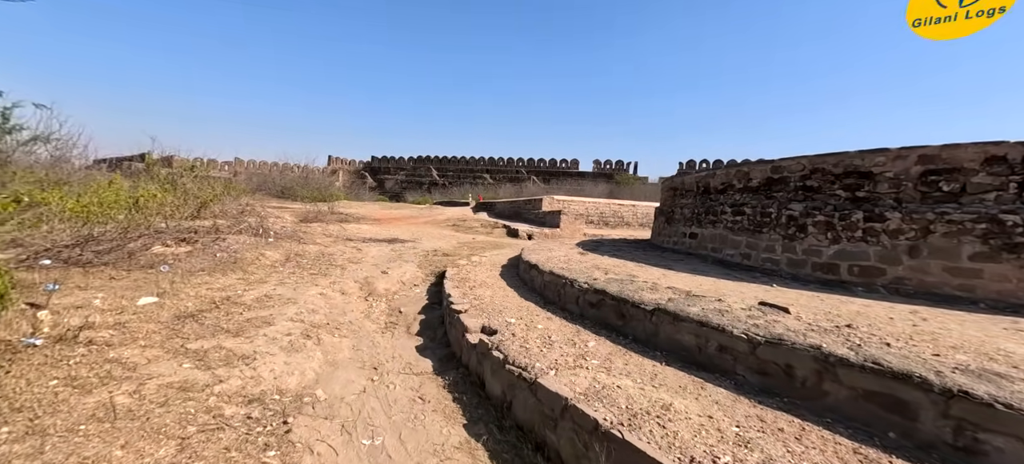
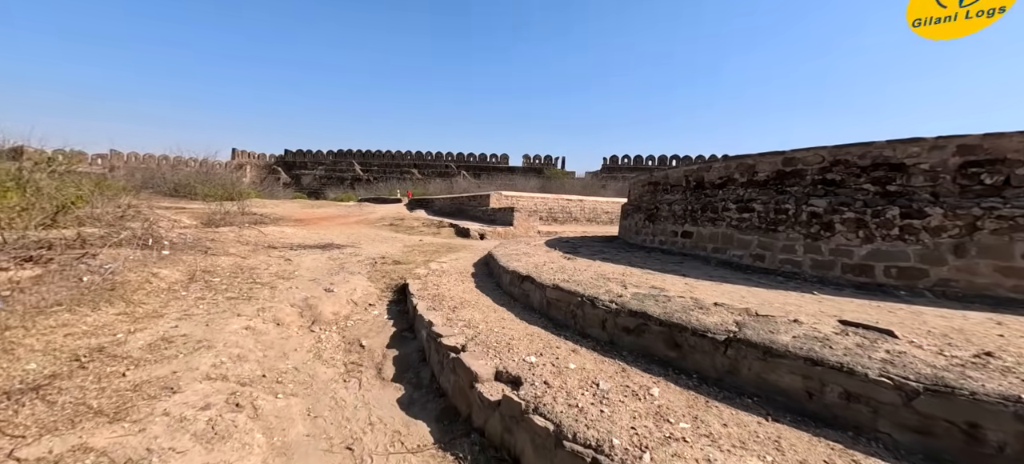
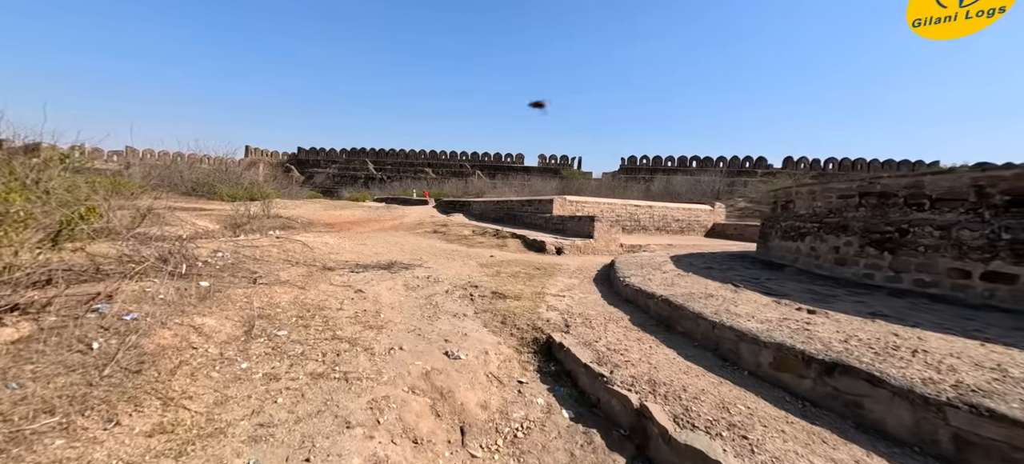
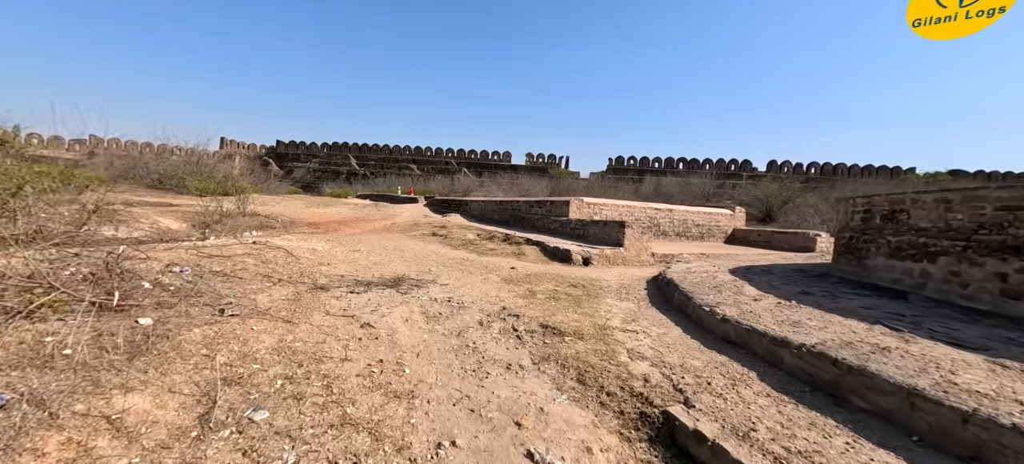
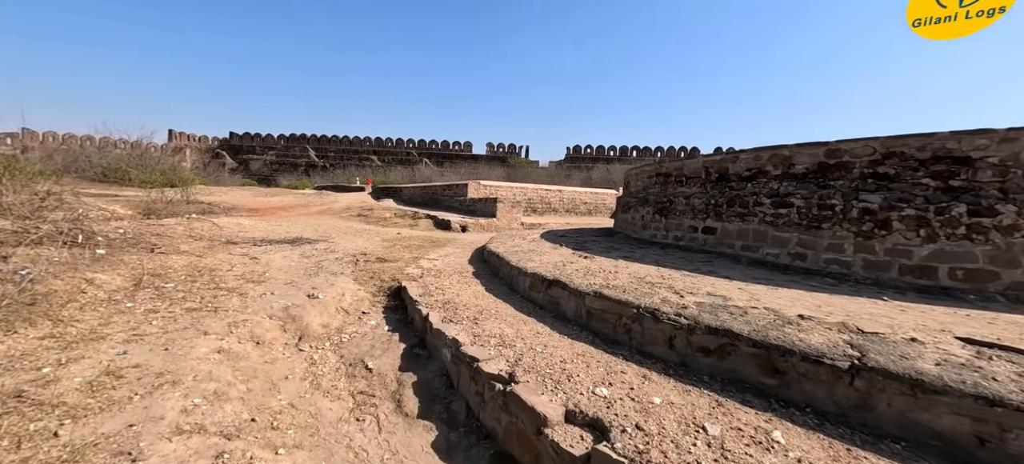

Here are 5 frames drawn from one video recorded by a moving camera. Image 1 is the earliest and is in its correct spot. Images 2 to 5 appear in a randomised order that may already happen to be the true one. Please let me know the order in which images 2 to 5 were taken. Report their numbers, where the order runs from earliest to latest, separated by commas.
2, 5, 3, 4
